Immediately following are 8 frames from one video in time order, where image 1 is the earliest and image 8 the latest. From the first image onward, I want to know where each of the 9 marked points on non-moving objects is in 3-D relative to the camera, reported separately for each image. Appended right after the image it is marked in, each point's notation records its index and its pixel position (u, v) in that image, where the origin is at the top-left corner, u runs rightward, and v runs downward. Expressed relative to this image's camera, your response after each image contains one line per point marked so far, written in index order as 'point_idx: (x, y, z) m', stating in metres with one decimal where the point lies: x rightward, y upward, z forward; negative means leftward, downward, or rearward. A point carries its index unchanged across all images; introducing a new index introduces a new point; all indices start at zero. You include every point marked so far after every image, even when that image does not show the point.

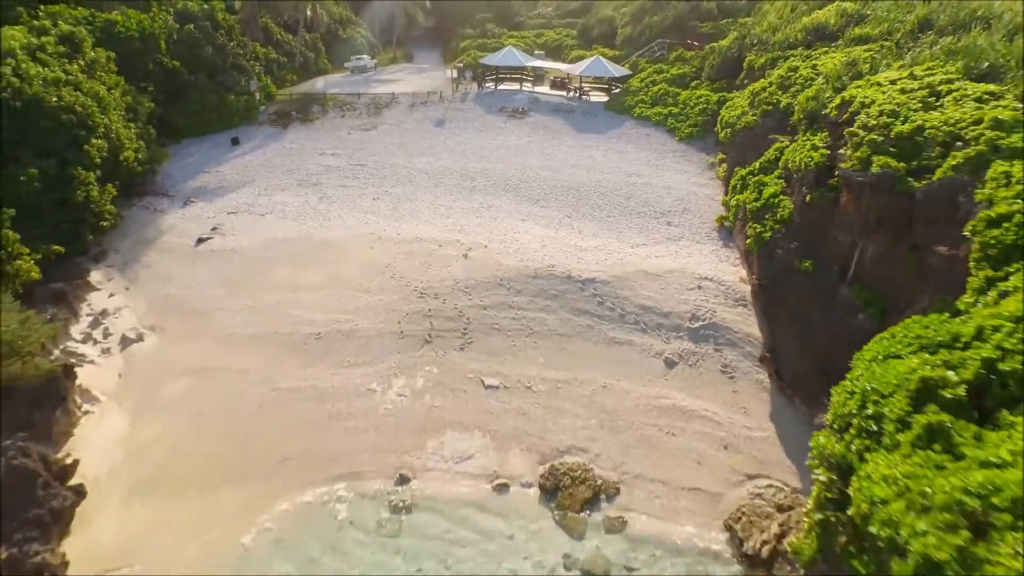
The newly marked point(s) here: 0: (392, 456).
0: (-2.4, -3.3, +12.4) m
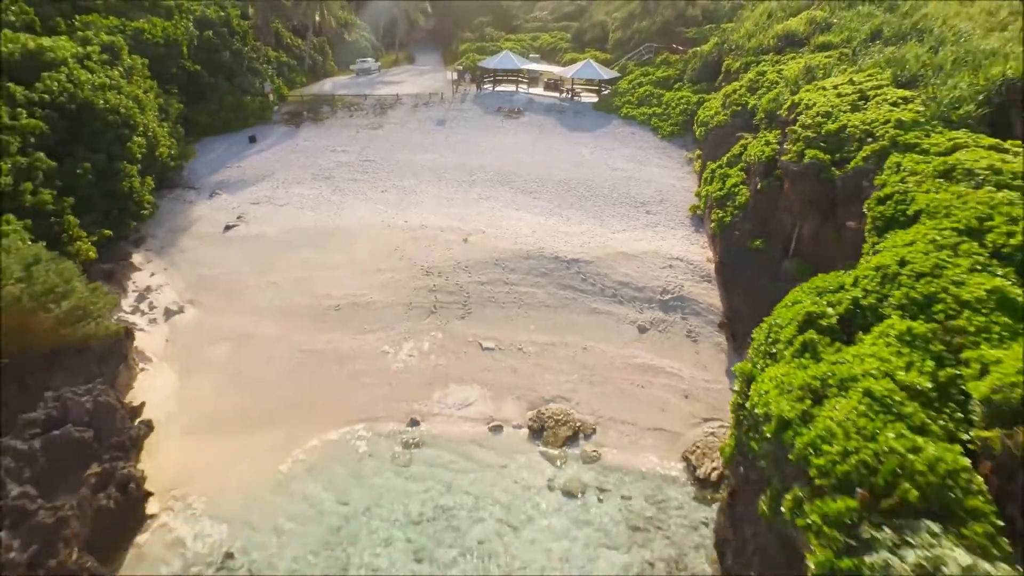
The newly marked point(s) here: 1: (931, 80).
0: (-2.5, -2.7, +14.7) m
1: (+10.0, +5.0, +14.9) m
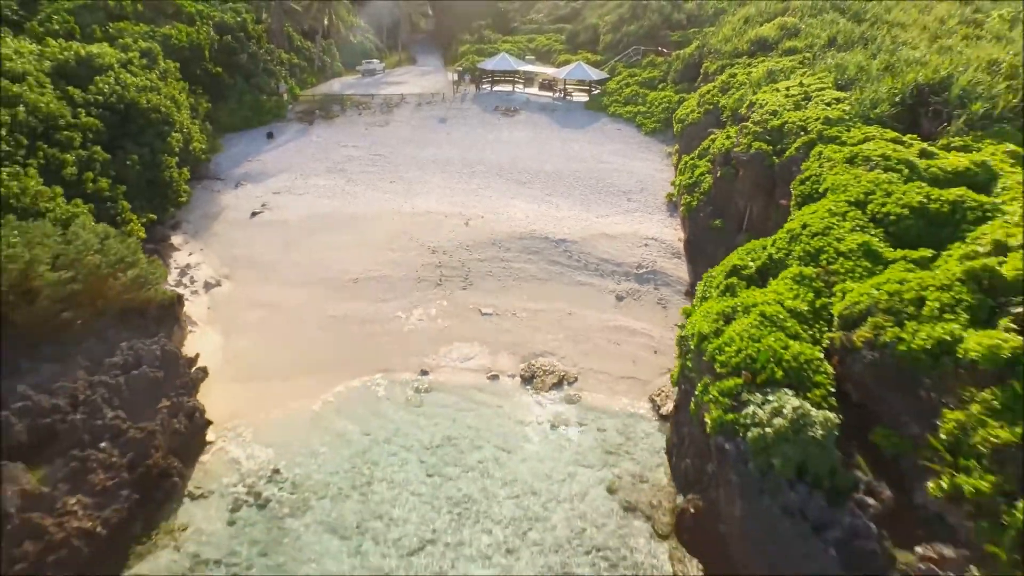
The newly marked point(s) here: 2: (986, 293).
0: (-2.7, -1.9, +17.3) m
1: (+9.9, +5.8, +17.5) m
2: (+6.3, -0.1, +7.7) m
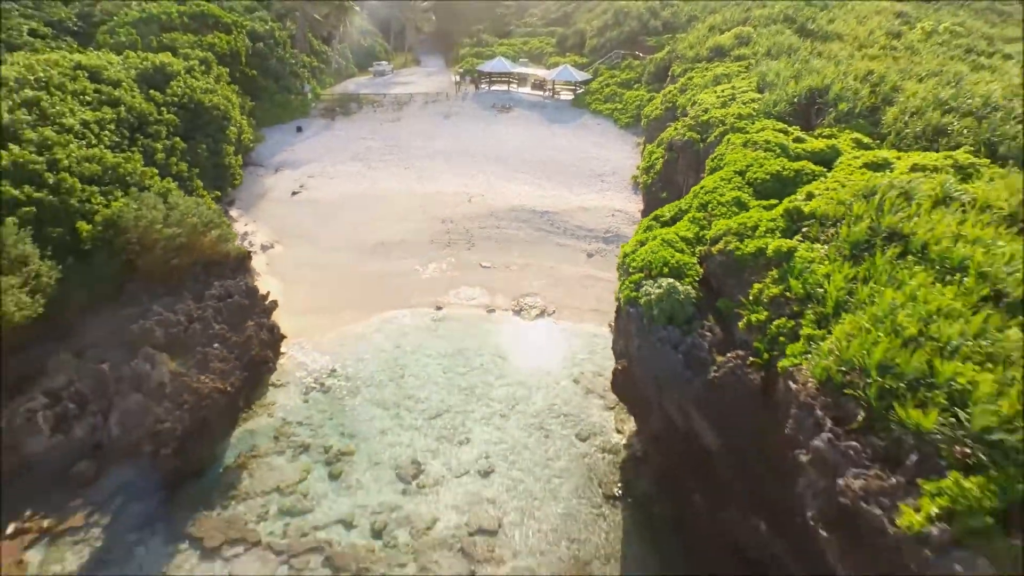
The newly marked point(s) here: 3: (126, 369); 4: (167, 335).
0: (-2.9, -0.3, +22.6) m
1: (+9.6, +7.4, +22.8) m
2: (+6.1, +1.5, +13.0) m
3: (-9.7, -2.2, +15.9) m
4: (-9.2, -1.4, +16.7) m
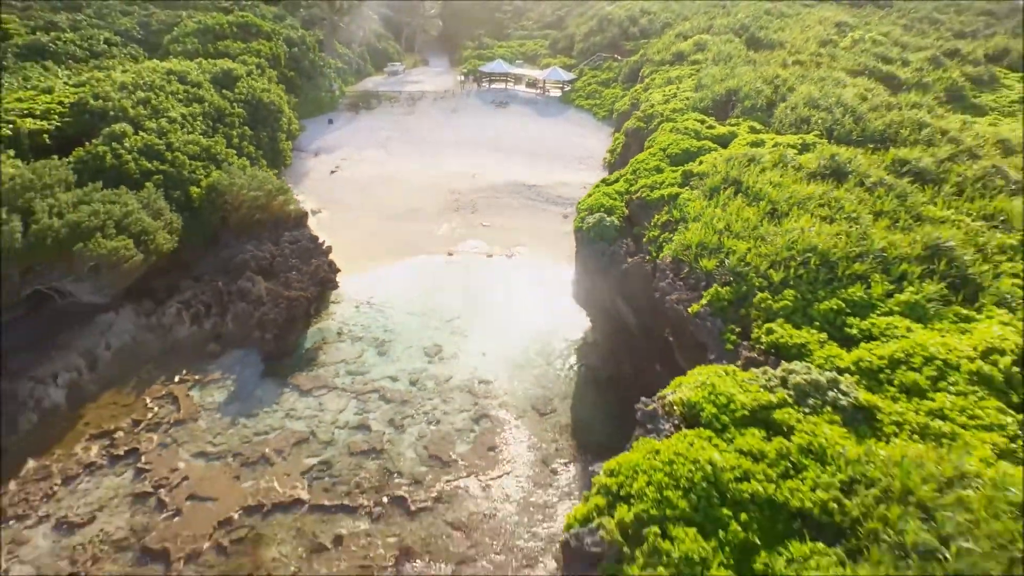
0: (-3.2, +1.9, +29.8) m
1: (+9.3, +9.6, +29.9) m
2: (+5.7, +3.6, +20.2) m
3: (-10.1, 0.0, +23.1) m
4: (-9.6, +0.9, +23.9) m
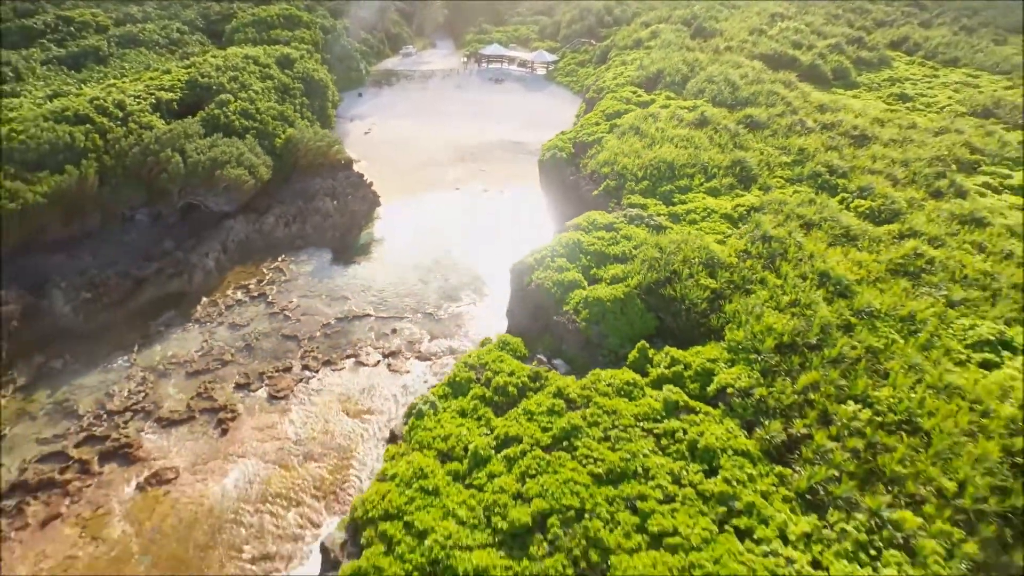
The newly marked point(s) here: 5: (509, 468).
0: (-3.9, +6.6, +40.6) m
1: (+8.6, +14.3, +40.5) m
2: (+5.0, +8.1, +31.0) m
3: (-10.8, +4.5, +34.1) m
4: (-10.3, +5.4, +34.8) m
5: (0.0, -3.7, +12.8) m
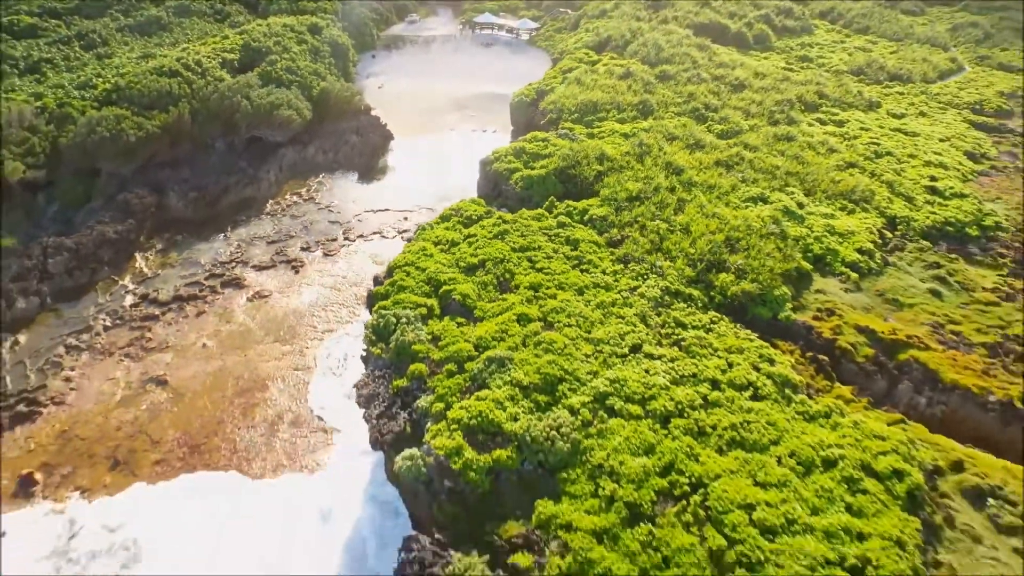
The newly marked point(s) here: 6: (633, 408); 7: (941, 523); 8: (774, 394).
0: (-5.3, +13.3, +51.9) m
1: (+7.2, +20.8, +51.4) m
2: (+3.5, +14.2, +42.1) m
3: (-12.3, +10.9, +45.5) m
4: (-11.7, +11.8, +46.2) m
5: (-1.6, +1.7, +24.5) m
6: (+3.4, -3.4, +17.4) m
7: (+10.6, -5.8, +15.4) m
8: (+7.7, -3.1, +18.4) m
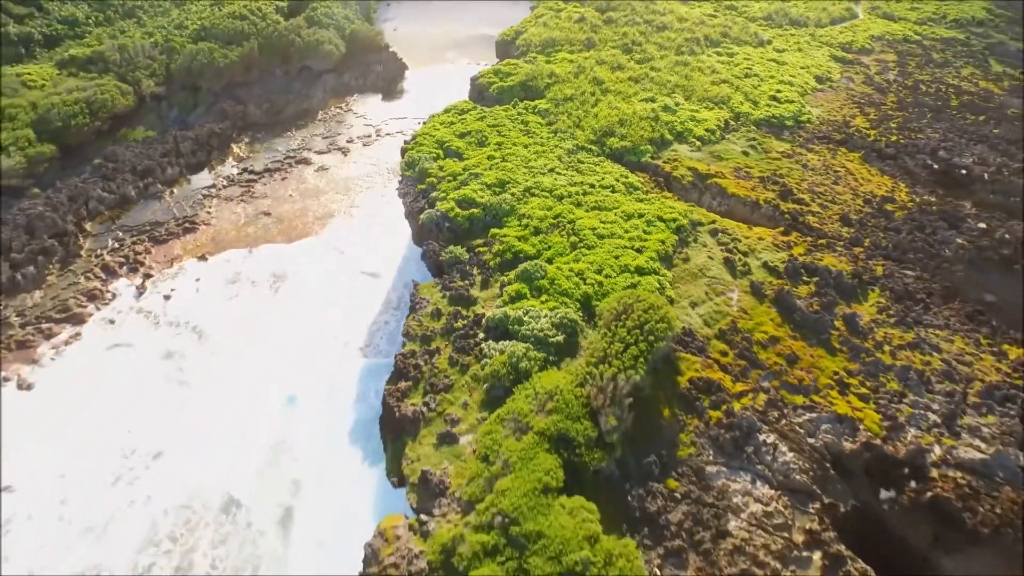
0: (-6.7, +23.9, +66.4) m
1: (+6.0, +31.4, +65.3) m
2: (+2.2, +24.1, +56.6) m
3: (-13.6, +21.2, +60.2) m
4: (-13.1, +22.1, +60.9) m
5: (-3.2, +10.5, +39.8) m
6: (+1.7, +5.0, +33.0) m
7: (+8.9, +2.4, +31.1) m
8: (+6.0, +5.3, +33.9) m
